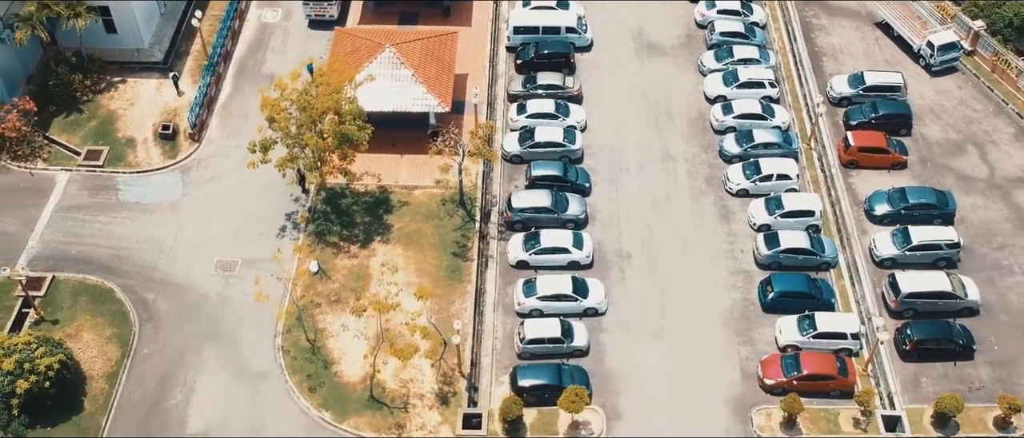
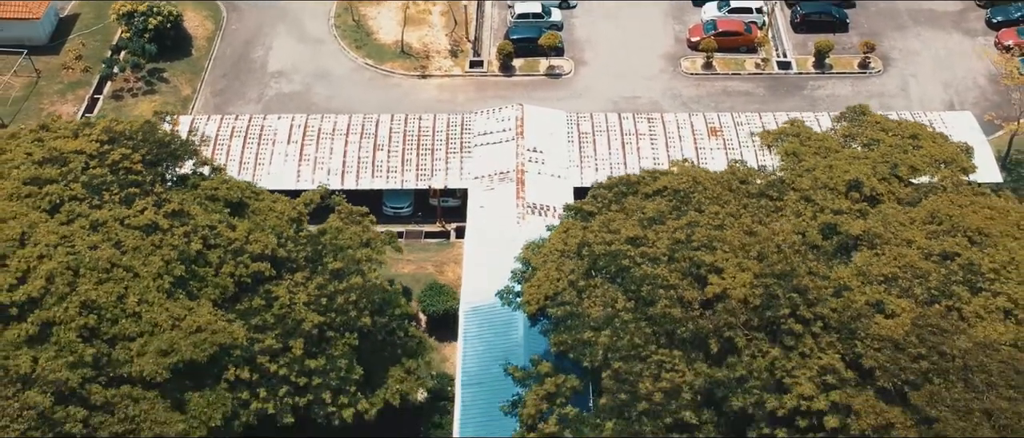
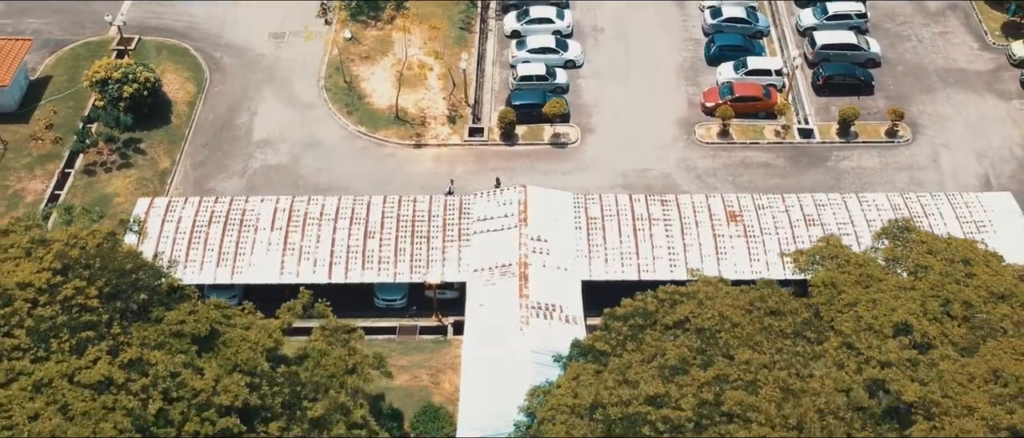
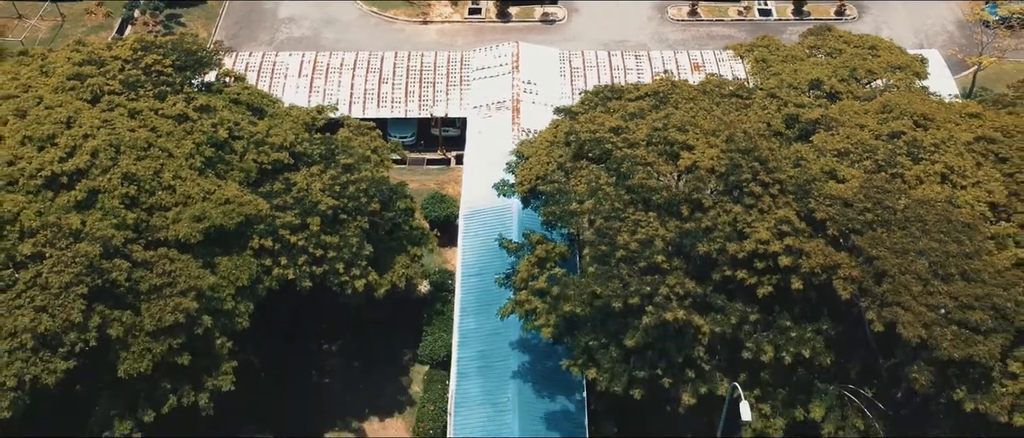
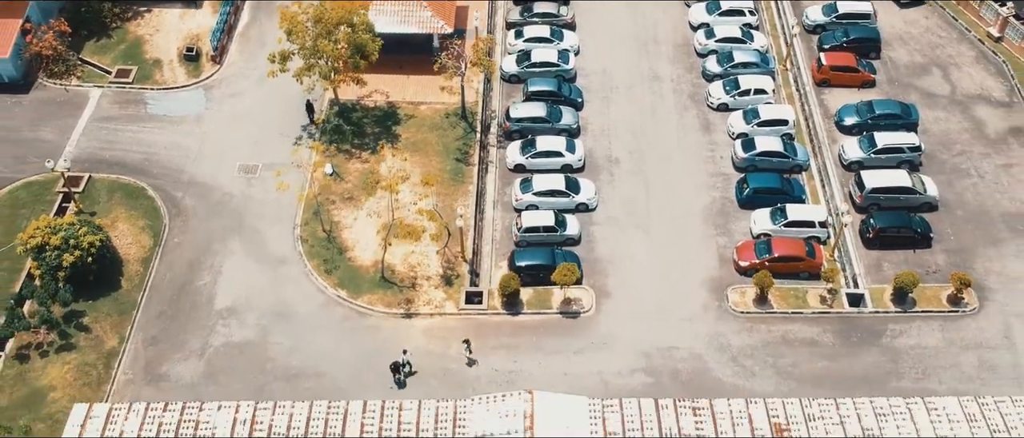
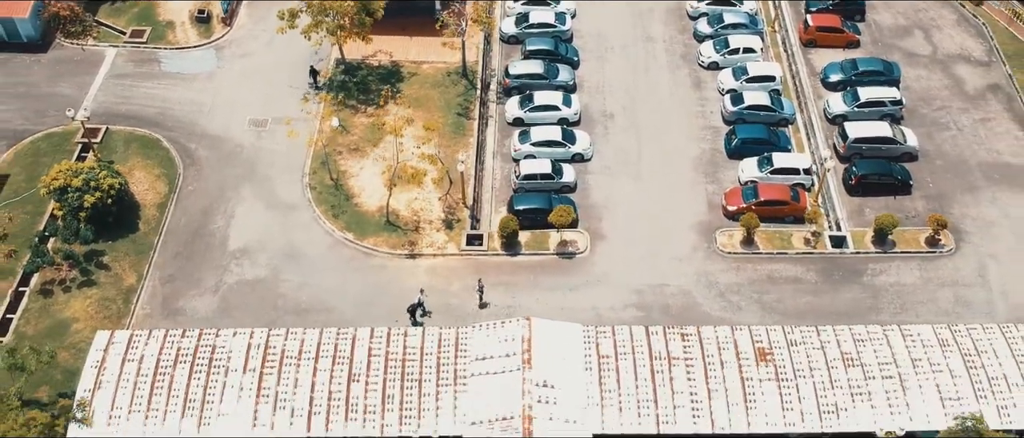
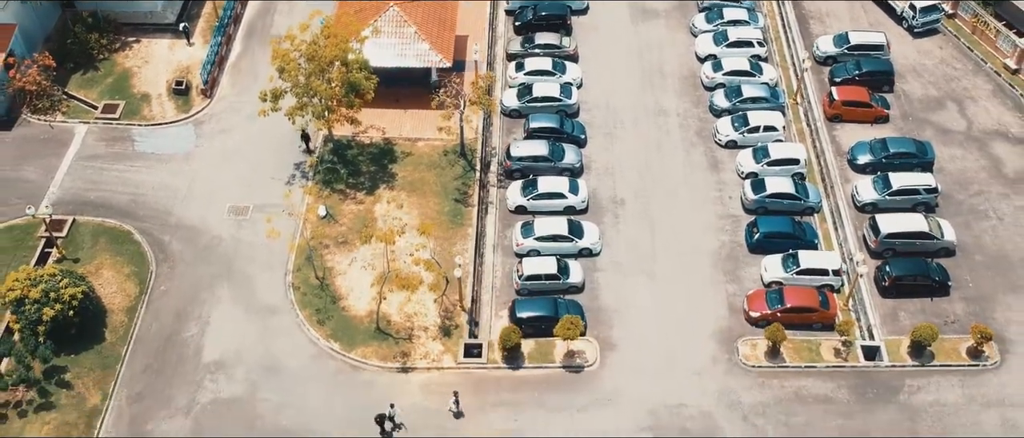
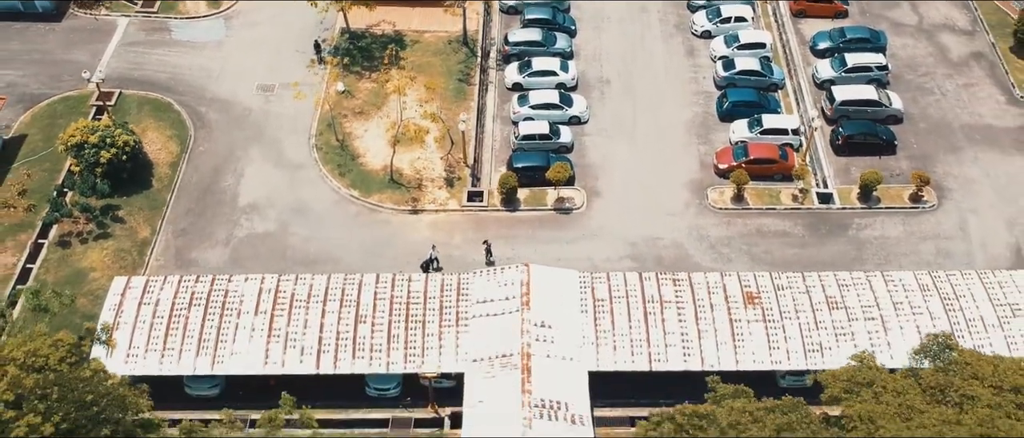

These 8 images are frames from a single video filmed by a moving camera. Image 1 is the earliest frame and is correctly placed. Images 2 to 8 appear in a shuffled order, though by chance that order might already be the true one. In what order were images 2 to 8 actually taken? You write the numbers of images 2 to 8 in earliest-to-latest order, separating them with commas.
7, 5, 6, 8, 3, 2, 4
